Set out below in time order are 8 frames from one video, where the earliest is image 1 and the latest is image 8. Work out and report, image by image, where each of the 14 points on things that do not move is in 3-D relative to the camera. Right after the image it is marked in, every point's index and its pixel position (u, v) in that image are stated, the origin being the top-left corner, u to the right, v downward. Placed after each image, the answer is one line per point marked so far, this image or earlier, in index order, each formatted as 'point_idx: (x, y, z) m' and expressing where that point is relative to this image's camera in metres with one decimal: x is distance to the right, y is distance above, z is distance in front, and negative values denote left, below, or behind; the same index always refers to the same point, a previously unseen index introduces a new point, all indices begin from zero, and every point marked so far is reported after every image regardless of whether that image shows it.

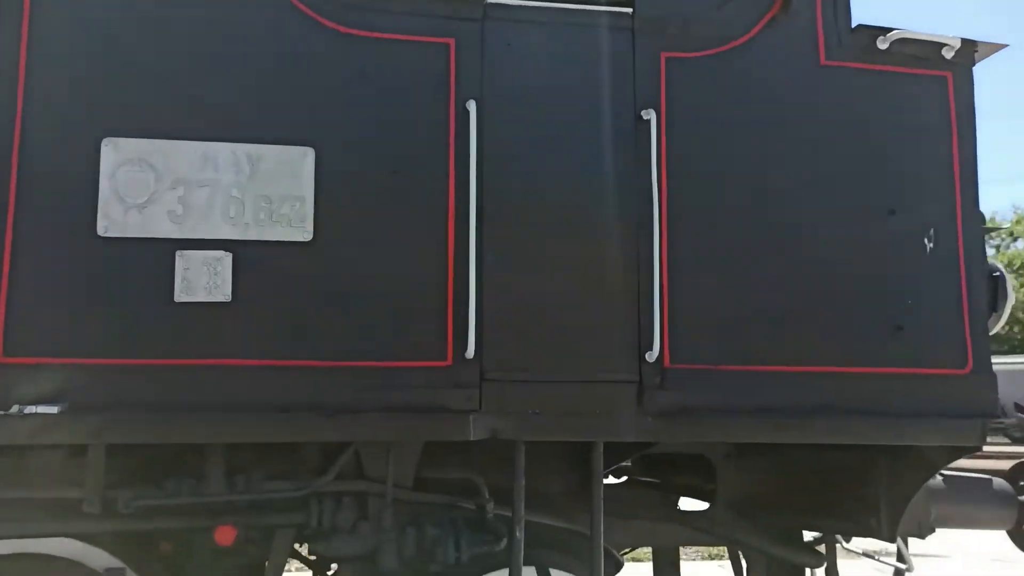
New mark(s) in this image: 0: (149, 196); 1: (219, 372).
0: (-0.9, +0.2, +1.9) m
1: (-0.7, -0.2, +1.9) m
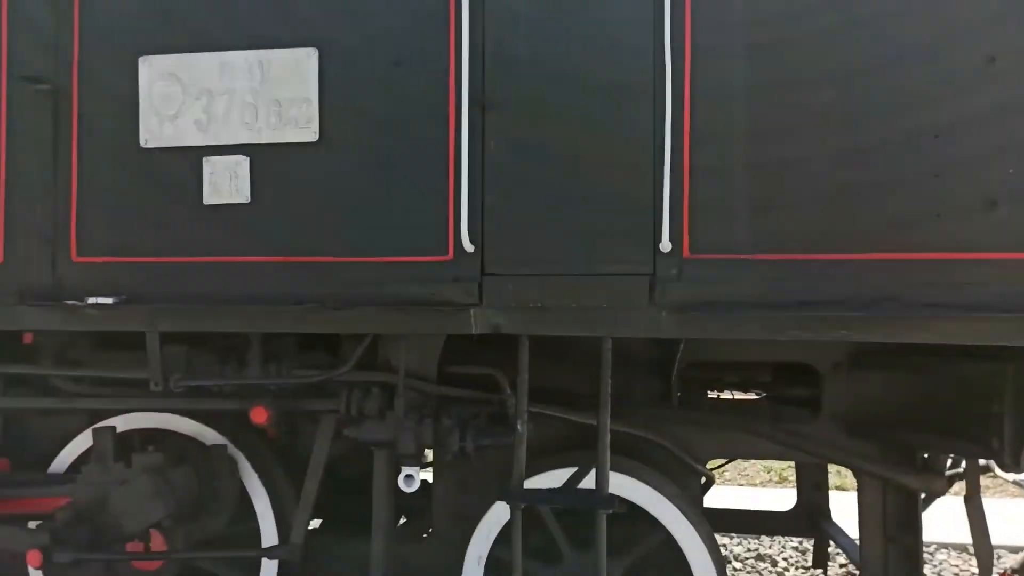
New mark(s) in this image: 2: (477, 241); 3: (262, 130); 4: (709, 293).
0: (-0.9, +0.5, +2.1) m
1: (-0.7, +0.1, +2.1) m
2: (-0.1, +0.1, +2.0) m
3: (-0.7, +0.4, +2.1) m
4: (+0.5, 0.0, +1.9) m
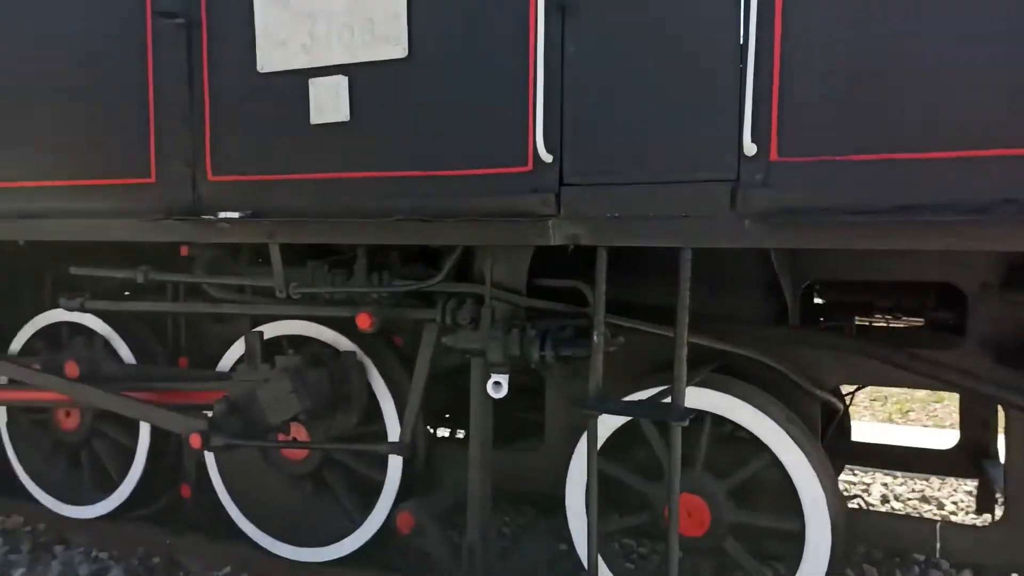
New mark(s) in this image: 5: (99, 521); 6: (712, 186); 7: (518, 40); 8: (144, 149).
0: (-0.6, +0.7, +2.2) m
1: (-0.5, +0.3, +2.2) m
2: (+0.1, +0.4, +2.0) m
3: (-0.4, +0.7, +2.2) m
4: (+0.6, +0.2, +1.8) m
5: (-1.7, -1.0, +3.3) m
6: (+0.5, +0.2, +1.8) m
7: (0.0, +0.6, +2.0) m
8: (-1.2, +0.5, +2.5) m
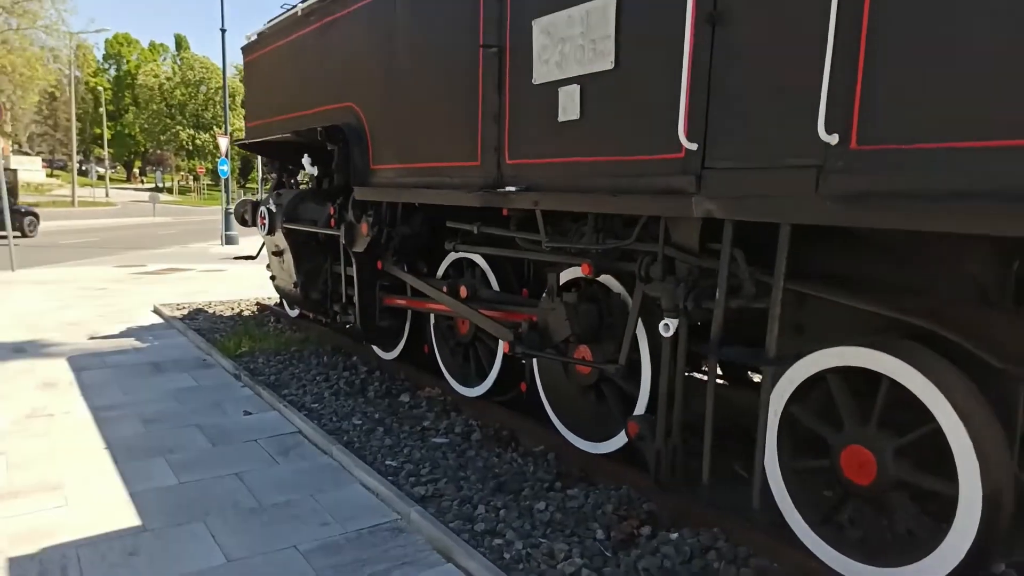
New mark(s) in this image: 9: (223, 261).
0: (+0.1, +0.9, +3.0) m
1: (+0.2, +0.5, +3.0) m
2: (+0.6, +0.5, +2.4) m
3: (+0.3, +0.8, +2.9) m
4: (+0.9, +0.3, +2.0) m
5: (-0.2, -0.7, +4.7) m
6: (+0.8, +0.3, +2.1) m
7: (+0.5, +0.8, +2.5) m
8: (-0.2, +0.7, +3.6) m
9: (-5.3, +0.5, +14.4) m
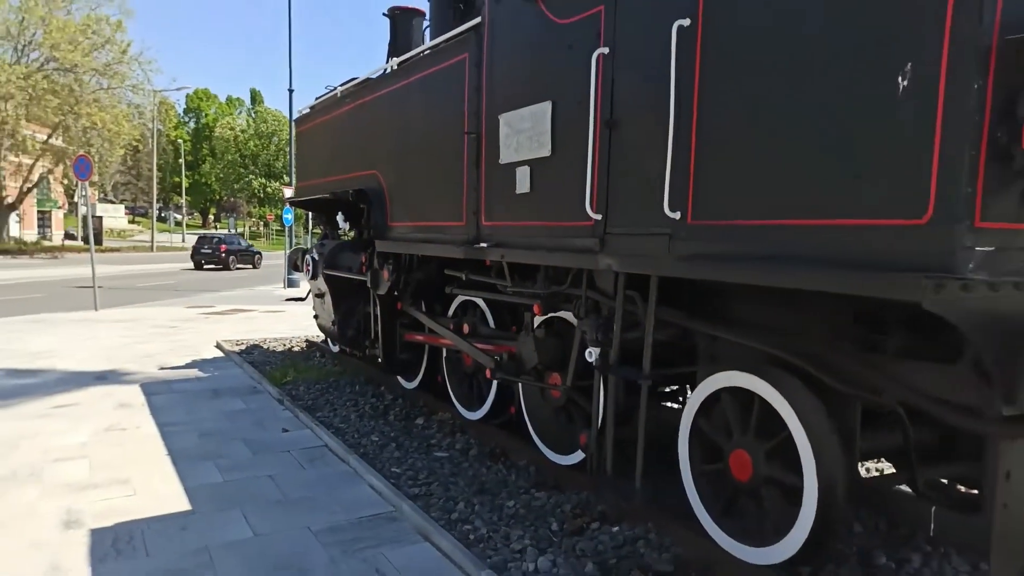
0: (0.0, +0.7, +3.9) m
1: (+0.1, +0.3, +3.8) m
2: (+0.4, +0.3, +3.2) m
3: (+0.1, +0.7, +3.7) m
4: (+0.6, +0.1, +2.8) m
5: (-0.2, -0.9, +5.5) m
6: (+0.6, +0.2, +2.9) m
7: (+0.3, +0.6, +3.3) m
8: (-0.3, +0.5, +4.4) m
9: (-4.6, -0.3, +15.6) m
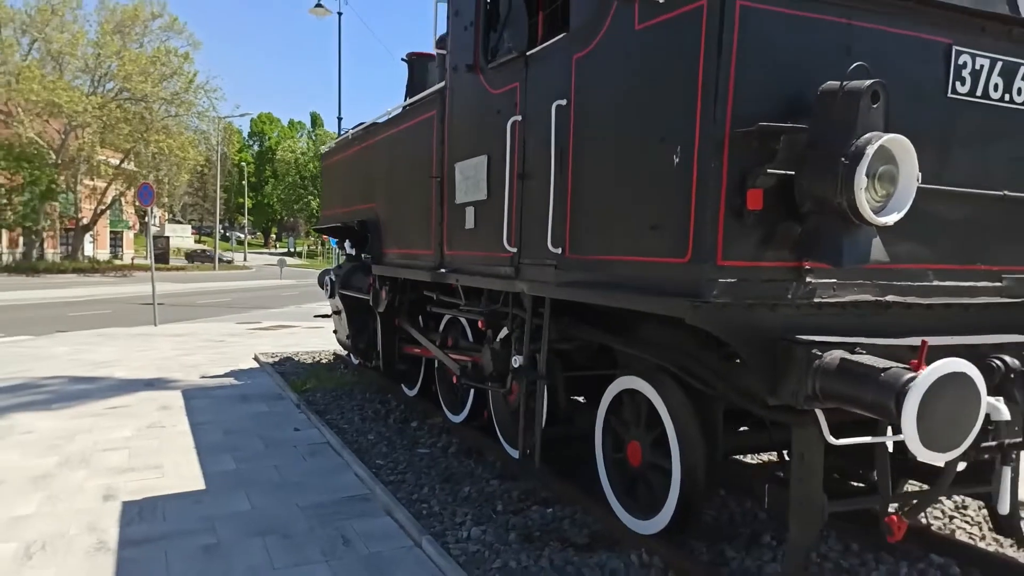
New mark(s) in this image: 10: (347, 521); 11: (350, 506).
0: (-0.3, +0.6, +4.7) m
1: (-0.2, +0.2, +4.6) m
2: (0.0, +0.2, +4.0) m
3: (-0.2, +0.5, +4.5) m
4: (+0.3, +0.1, +3.5) m
5: (-0.4, -1.1, +6.3) m
6: (+0.2, +0.1, +3.7) m
7: (0.0, +0.5, +4.1) m
8: (-0.5, +0.3, +5.3) m
9: (-4.0, -0.7, +16.7) m
10: (-1.0, -1.4, +4.5) m
11: (-1.0, -1.3, +4.8) m
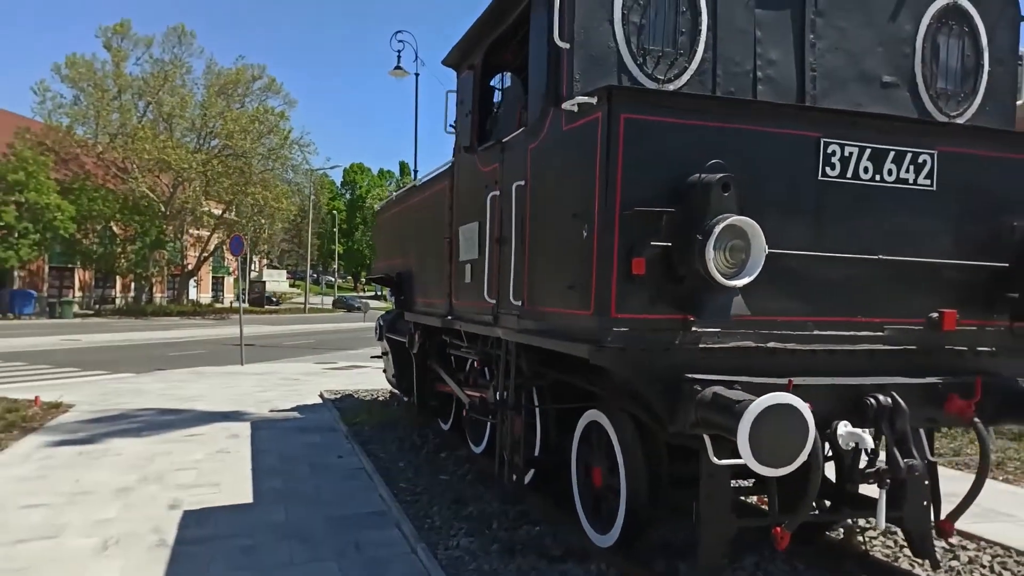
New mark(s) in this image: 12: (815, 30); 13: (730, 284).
0: (-0.4, +0.3, +5.6) m
1: (-0.3, -0.1, +5.4) m
2: (-0.1, -0.1, +4.8) m
3: (-0.3, +0.2, +5.4) m
4: (+0.1, -0.2, +4.3) m
5: (-0.3, -1.5, +7.1) m
6: (0.0, -0.2, +4.5) m
7: (-0.1, +0.2, +4.9) m
8: (-0.5, 0.0, +6.1) m
9: (-2.7, -1.7, +17.8) m
10: (-1.0, -1.7, +5.4) m
11: (-1.0, -1.7, +5.6) m
12: (+1.6, +1.4, +4.1) m
13: (+0.9, 0.0, +3.3) m
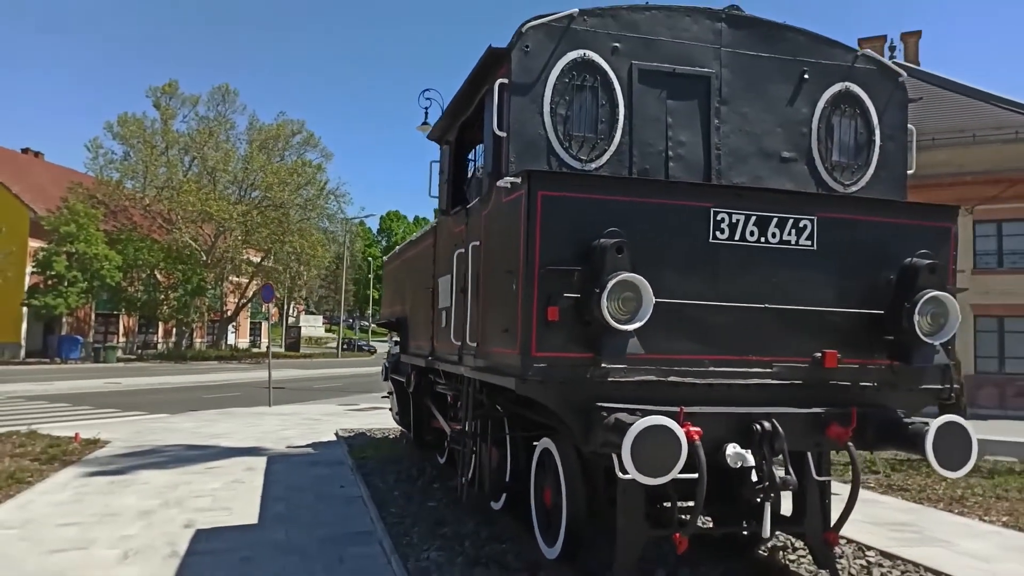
0: (-0.6, -0.1, +6.4) m
1: (-0.5, -0.5, +6.2) m
2: (-0.4, -0.4, +5.6) m
3: (-0.5, -0.1, +6.2) m
4: (-0.2, -0.5, +5.1) m
5: (-0.5, -2.0, +7.8) m
6: (-0.3, -0.5, +5.2) m
7: (-0.4, -0.1, +5.7) m
8: (-0.7, -0.4, +6.9) m
9: (-2.4, -2.7, +18.6) m
10: (-1.3, -2.0, +6.1) m
11: (-1.3, -2.0, +6.3) m
12: (+1.3, +1.1, +4.9) m
13: (+0.6, -0.2, +4.0) m
